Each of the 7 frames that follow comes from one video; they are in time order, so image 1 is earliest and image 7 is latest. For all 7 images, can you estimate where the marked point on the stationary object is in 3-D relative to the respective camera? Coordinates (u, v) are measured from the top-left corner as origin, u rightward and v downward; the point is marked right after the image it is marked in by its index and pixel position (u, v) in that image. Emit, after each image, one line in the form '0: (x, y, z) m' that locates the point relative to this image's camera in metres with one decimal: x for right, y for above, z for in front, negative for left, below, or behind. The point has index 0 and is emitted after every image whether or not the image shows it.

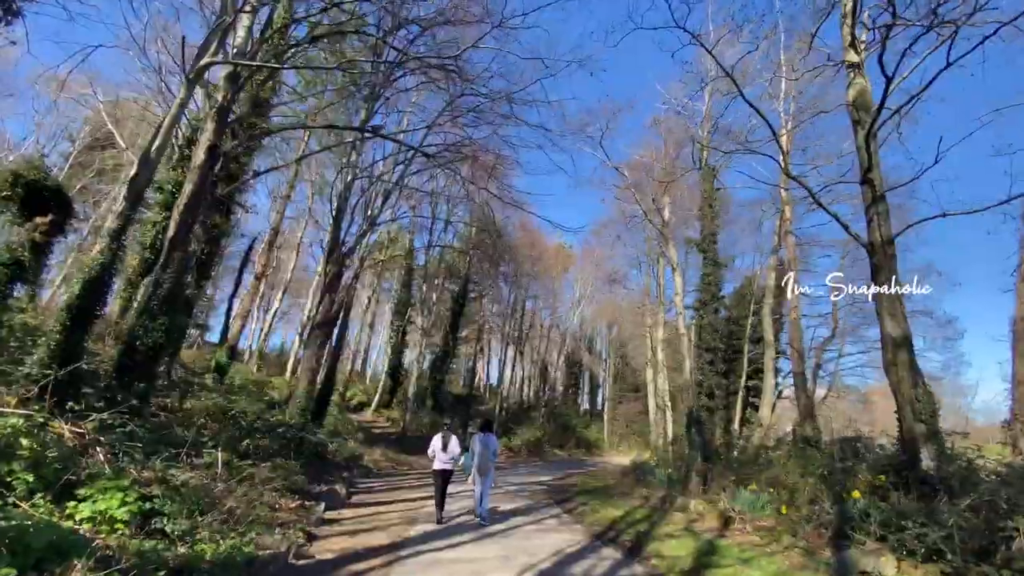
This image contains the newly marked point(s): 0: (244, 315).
0: (-10.1, -1.0, +17.6) m
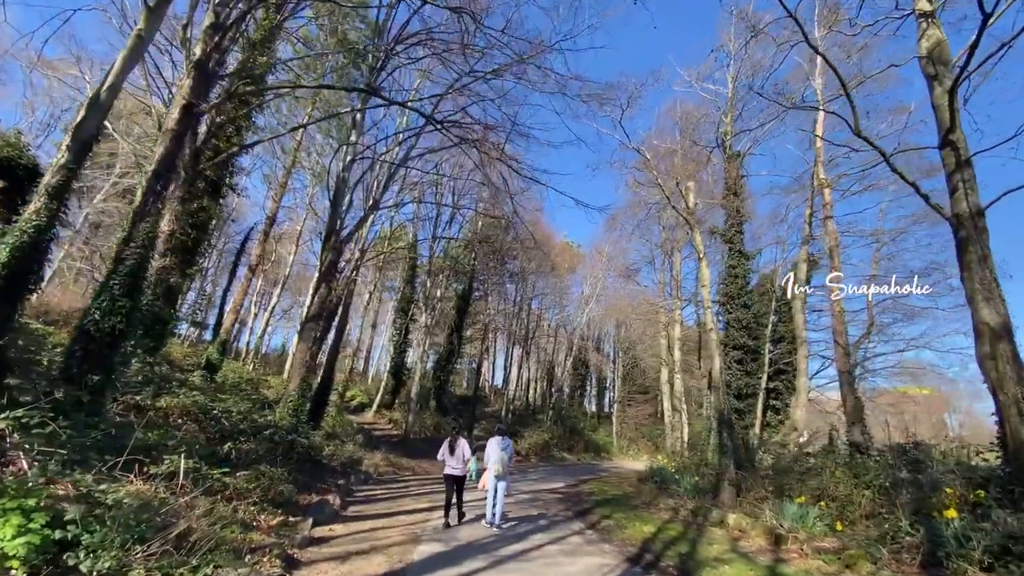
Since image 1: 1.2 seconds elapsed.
0: (-9.7, -0.7, +16.6) m
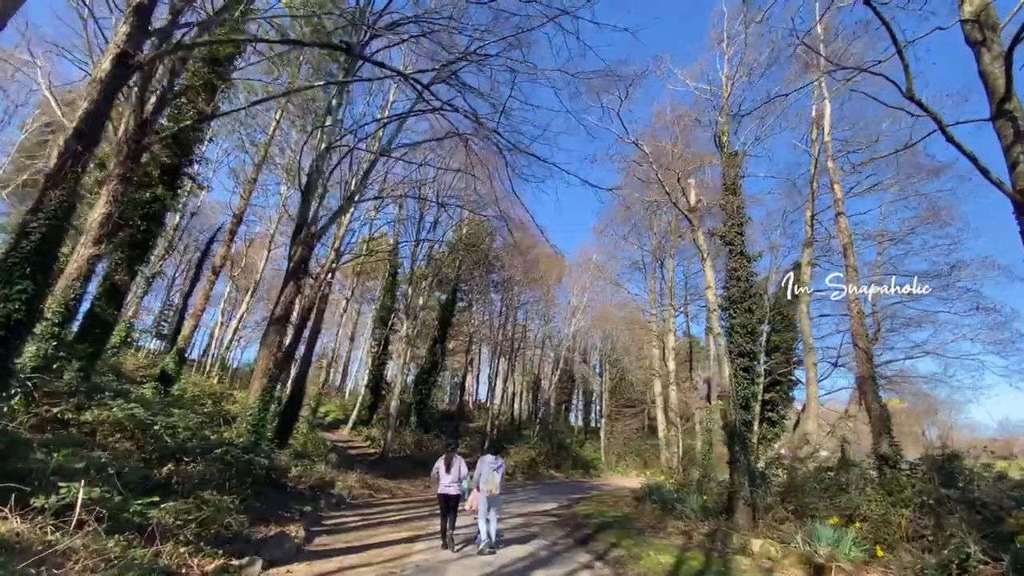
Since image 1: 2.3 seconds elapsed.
0: (-10.1, -0.9, +15.2) m
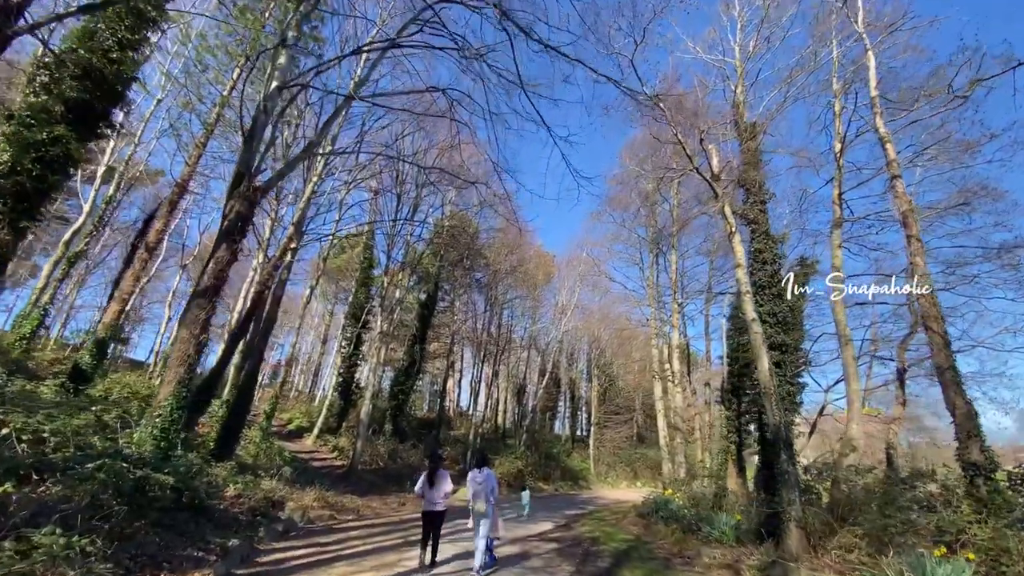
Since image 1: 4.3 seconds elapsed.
0: (-10.4, -0.4, +12.7) m
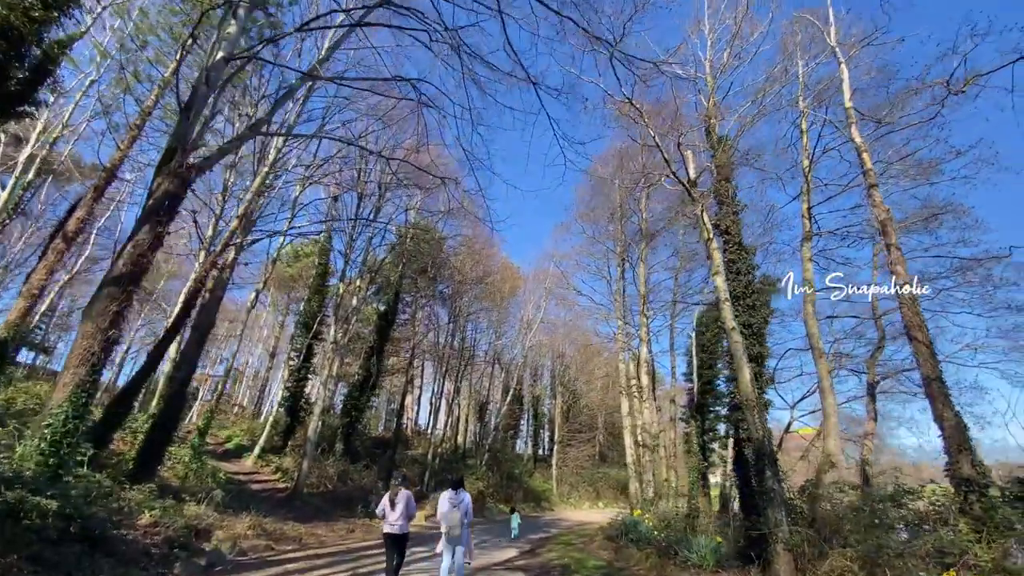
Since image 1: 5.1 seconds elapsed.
0: (-11.2, -0.3, +11.1) m
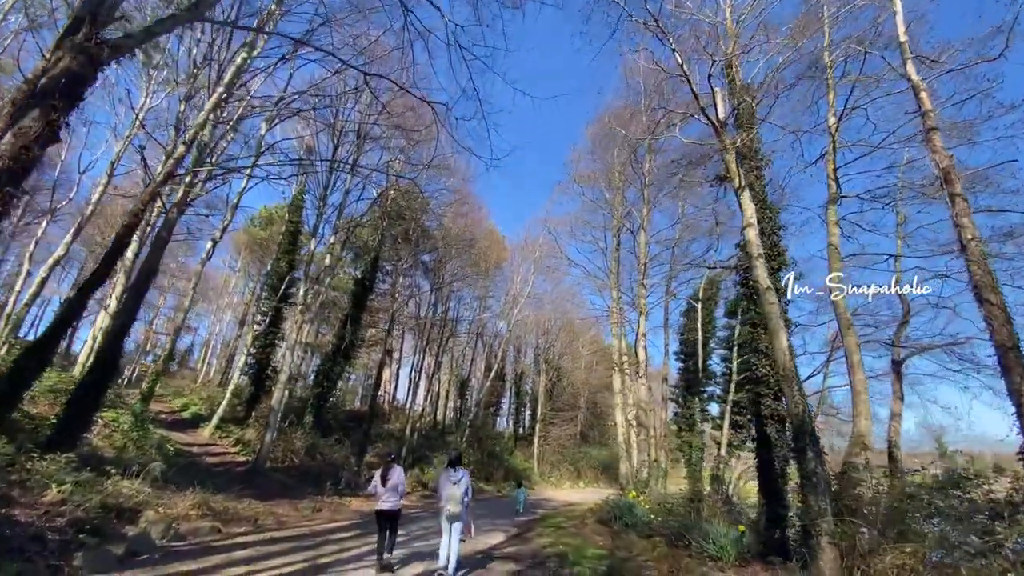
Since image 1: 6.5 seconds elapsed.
0: (-11.3, +1.1, +9.2) m
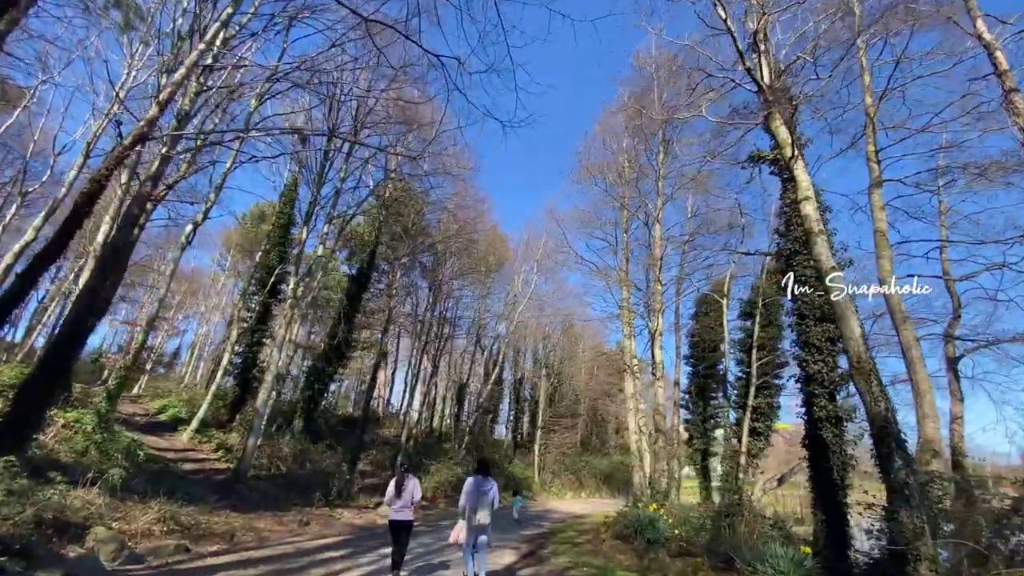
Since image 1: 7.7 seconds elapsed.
0: (-10.9, +1.5, +8.0) m
